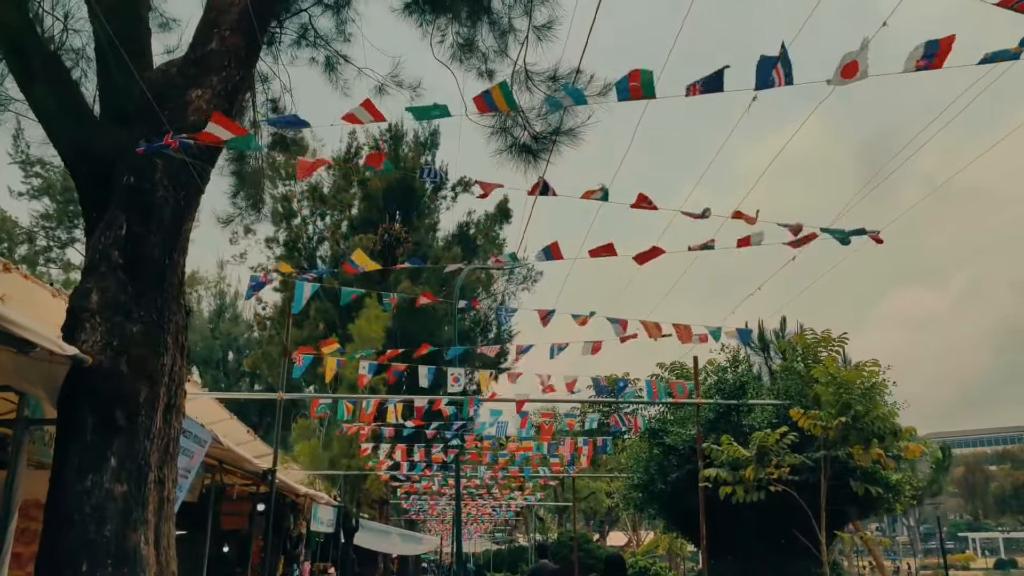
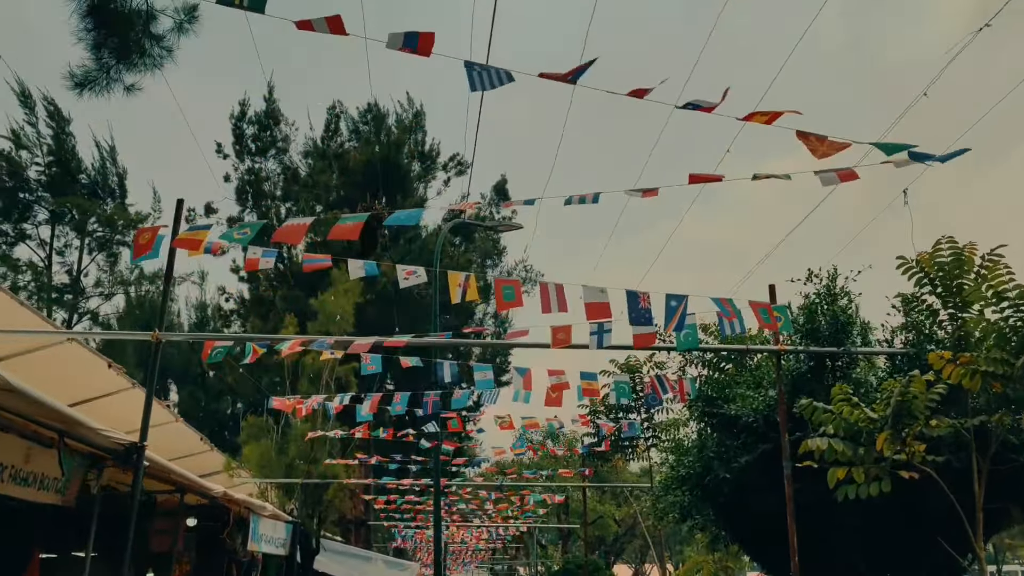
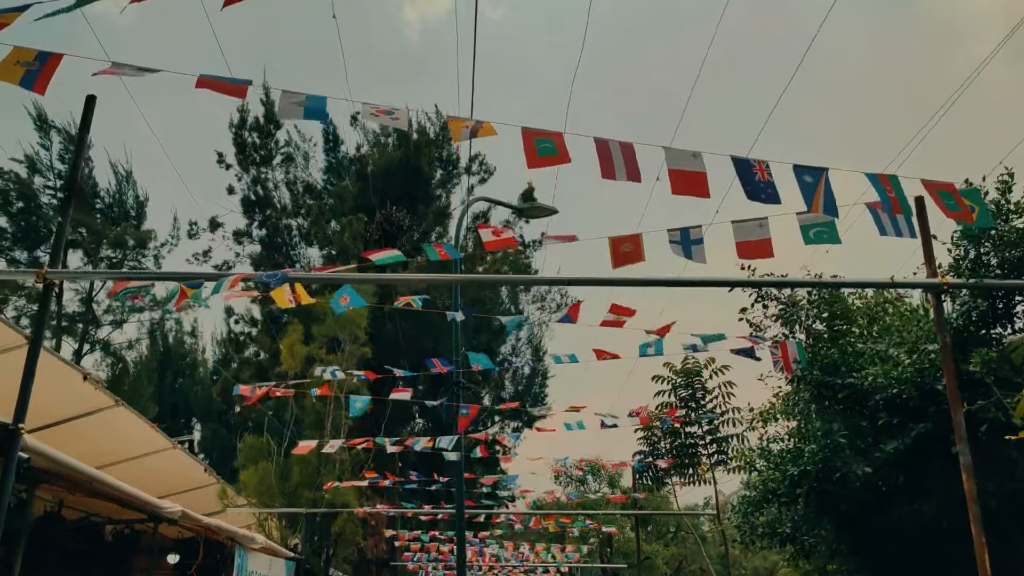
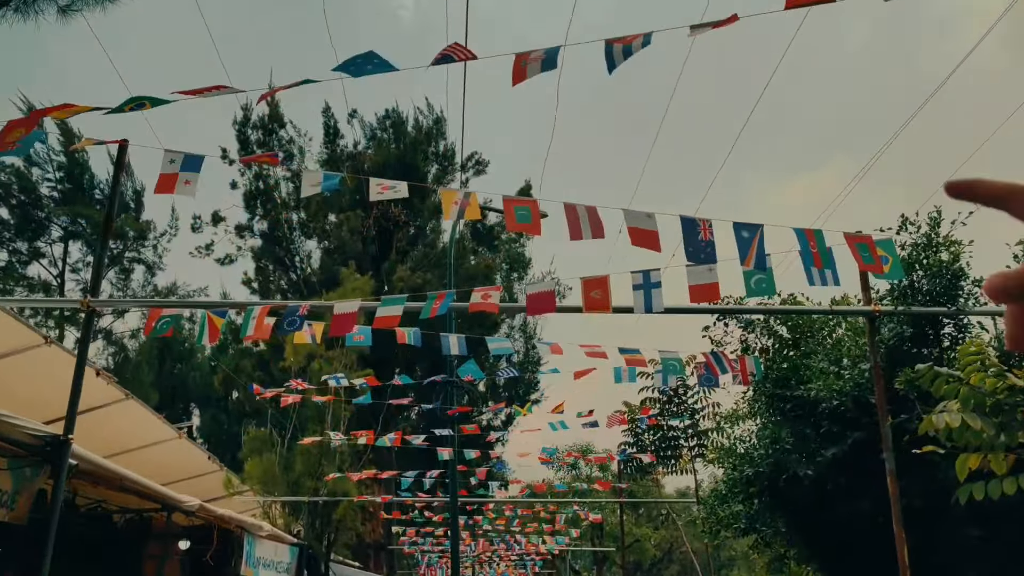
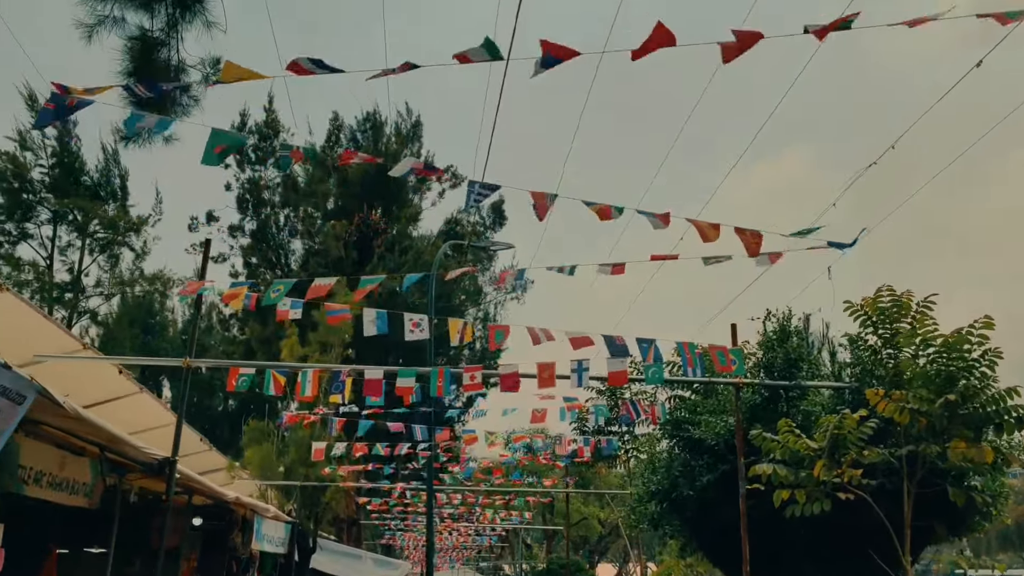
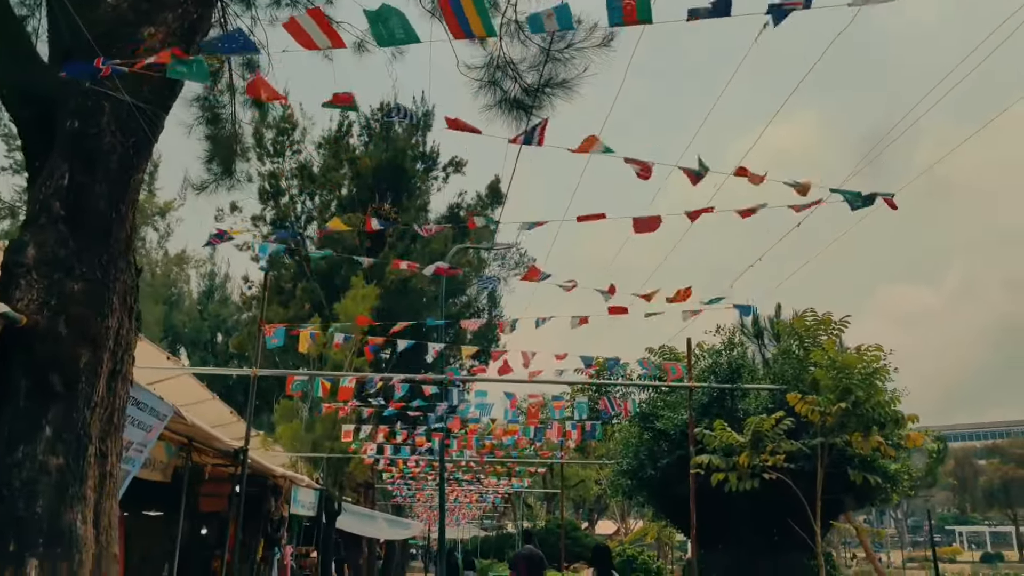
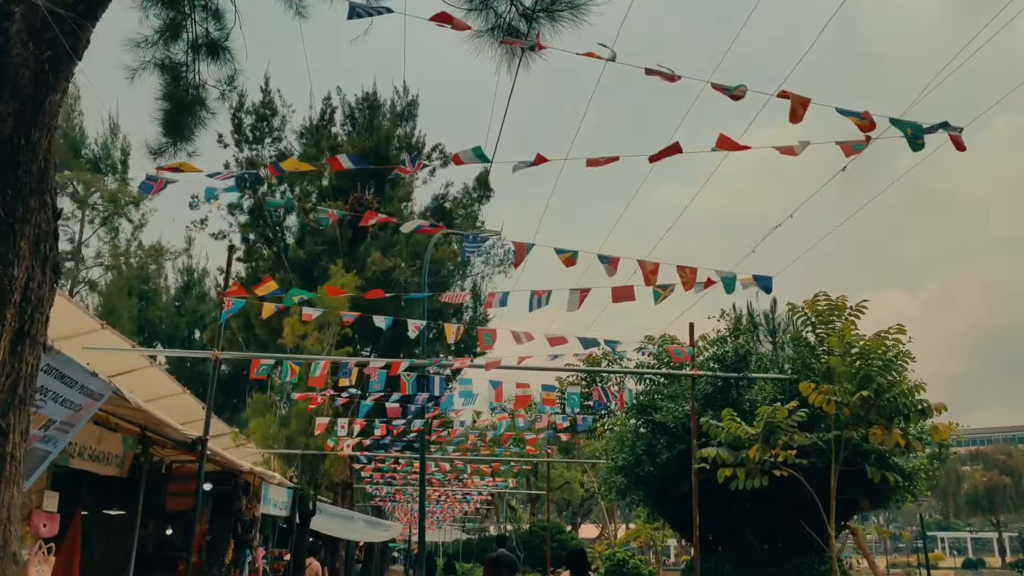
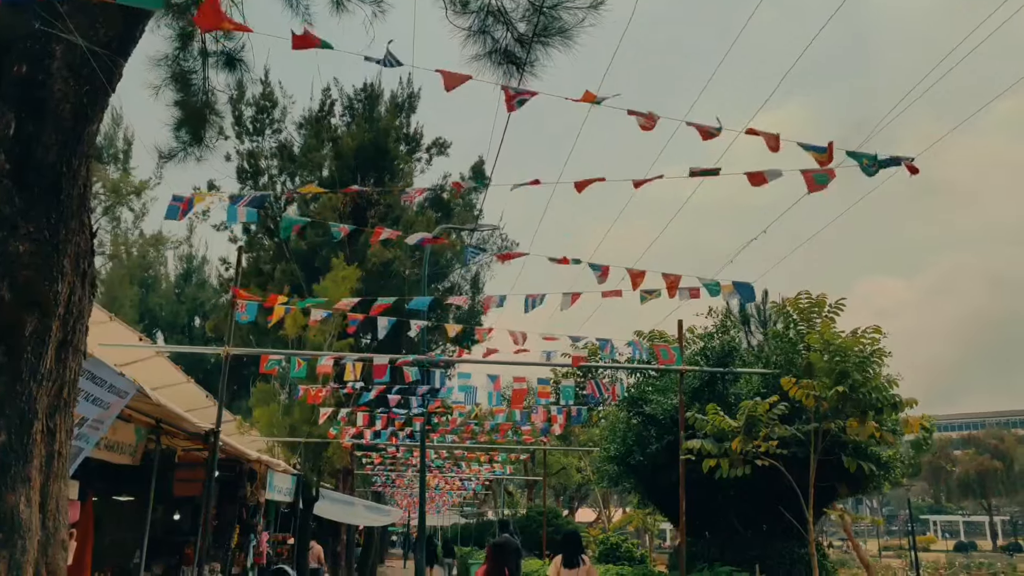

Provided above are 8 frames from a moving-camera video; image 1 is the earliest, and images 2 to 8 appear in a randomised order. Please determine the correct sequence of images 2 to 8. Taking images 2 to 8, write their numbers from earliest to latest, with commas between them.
6, 8, 7, 5, 2, 4, 3
